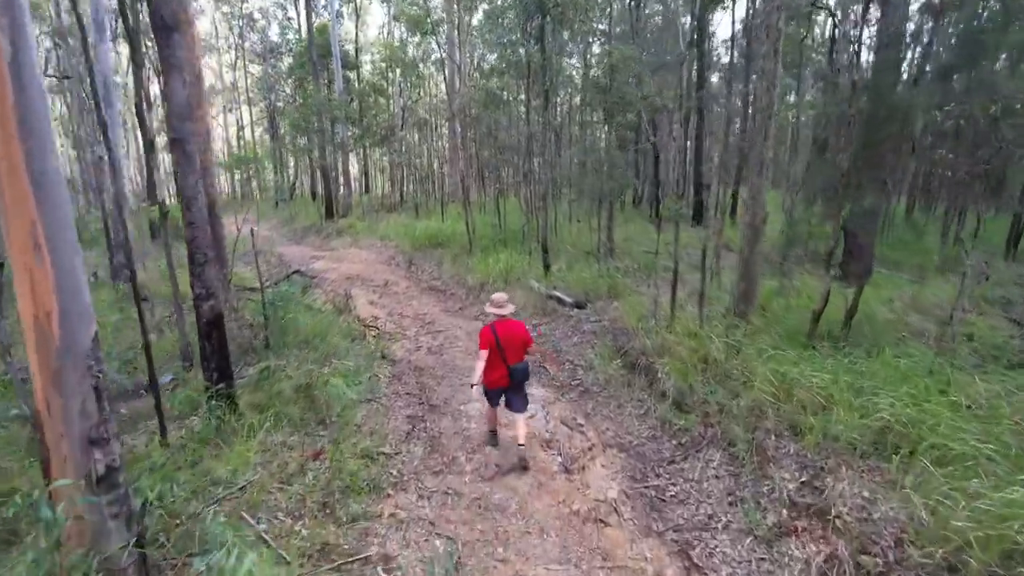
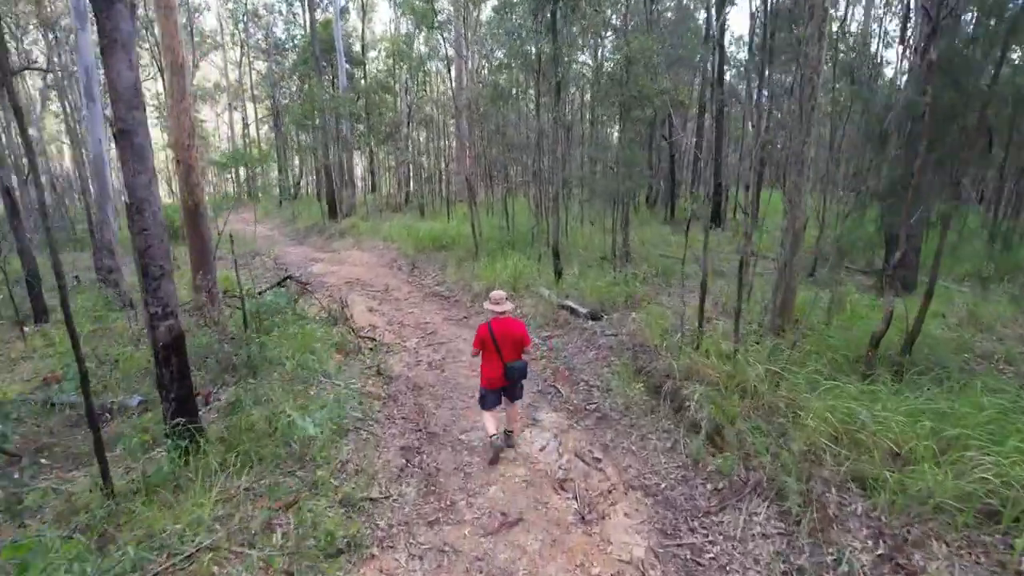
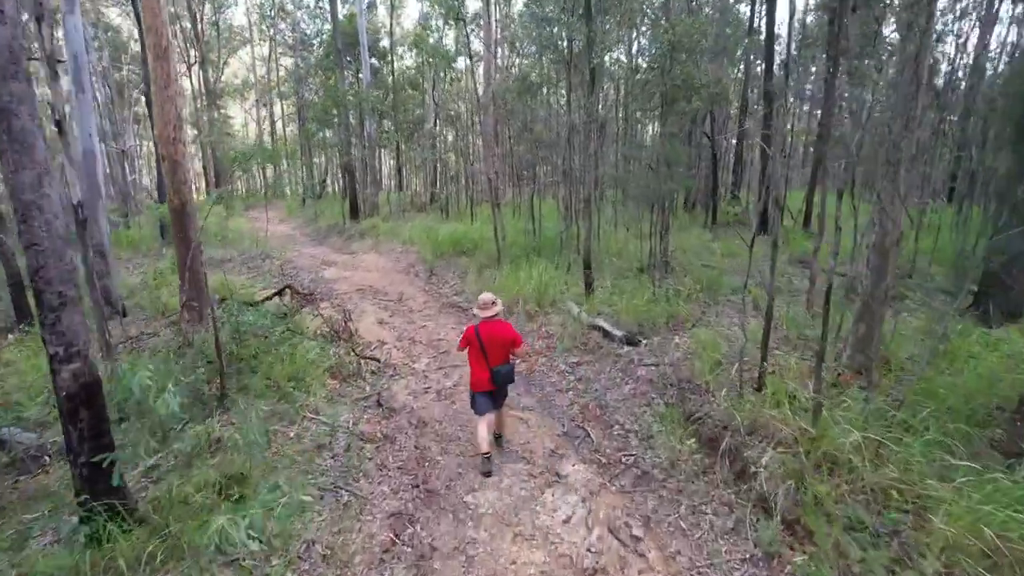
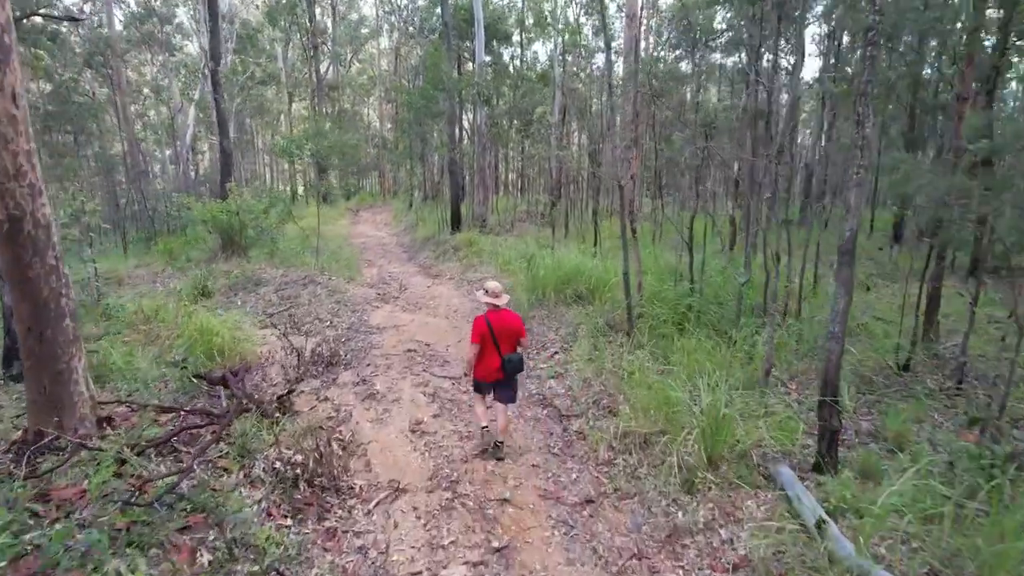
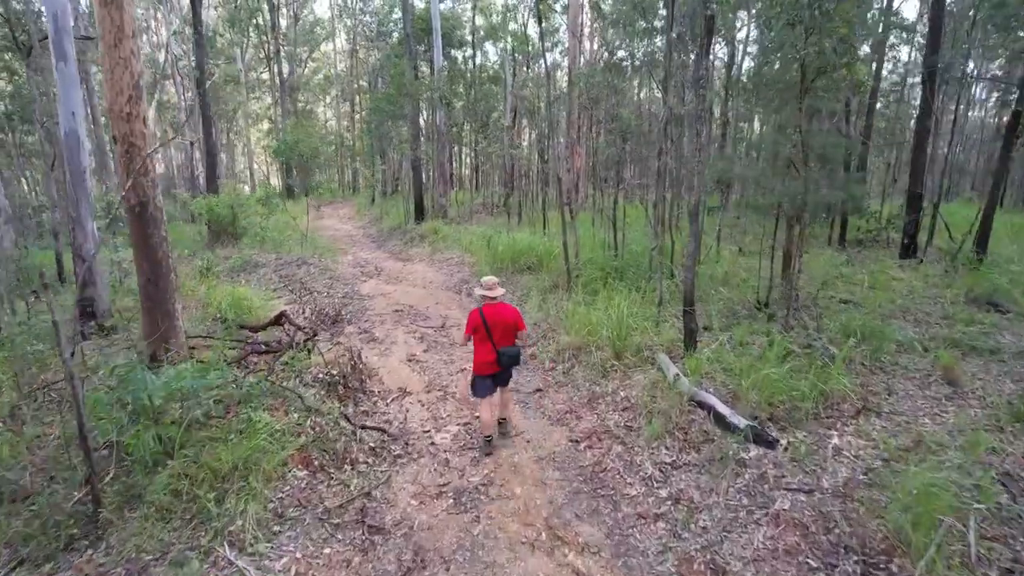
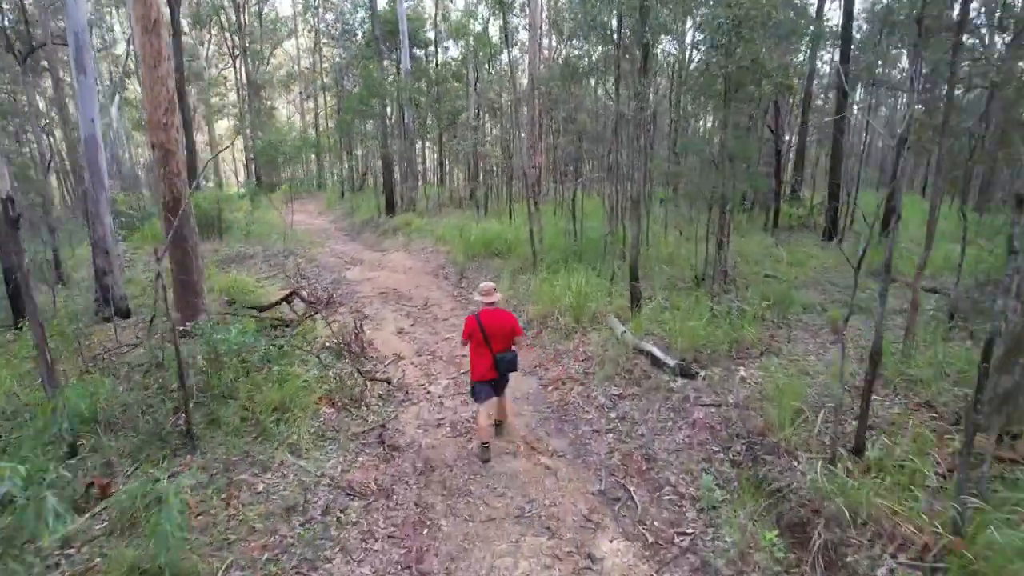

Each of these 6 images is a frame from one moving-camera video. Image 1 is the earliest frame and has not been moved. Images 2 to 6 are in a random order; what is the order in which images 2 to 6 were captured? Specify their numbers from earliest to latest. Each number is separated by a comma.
2, 3, 6, 5, 4
